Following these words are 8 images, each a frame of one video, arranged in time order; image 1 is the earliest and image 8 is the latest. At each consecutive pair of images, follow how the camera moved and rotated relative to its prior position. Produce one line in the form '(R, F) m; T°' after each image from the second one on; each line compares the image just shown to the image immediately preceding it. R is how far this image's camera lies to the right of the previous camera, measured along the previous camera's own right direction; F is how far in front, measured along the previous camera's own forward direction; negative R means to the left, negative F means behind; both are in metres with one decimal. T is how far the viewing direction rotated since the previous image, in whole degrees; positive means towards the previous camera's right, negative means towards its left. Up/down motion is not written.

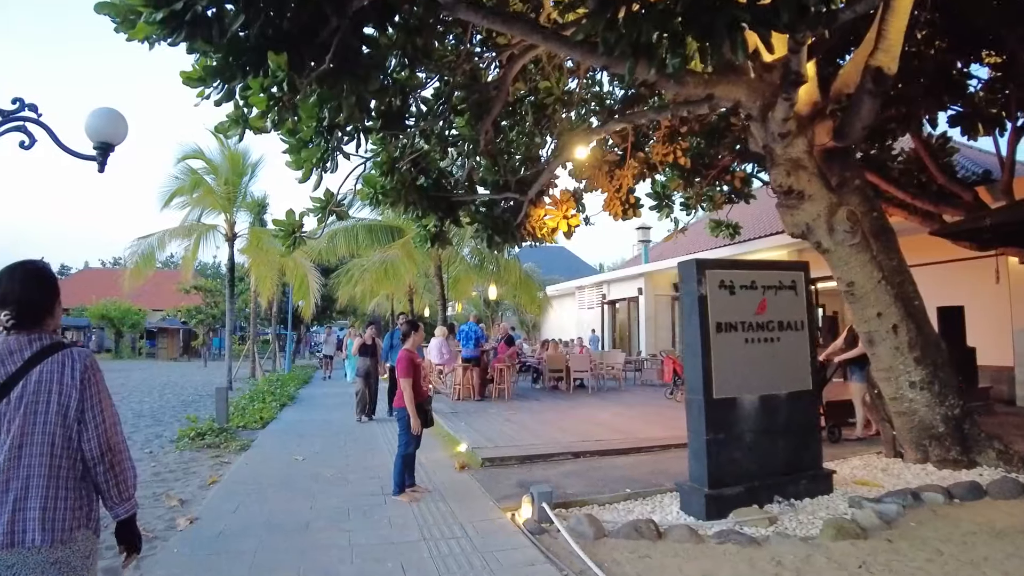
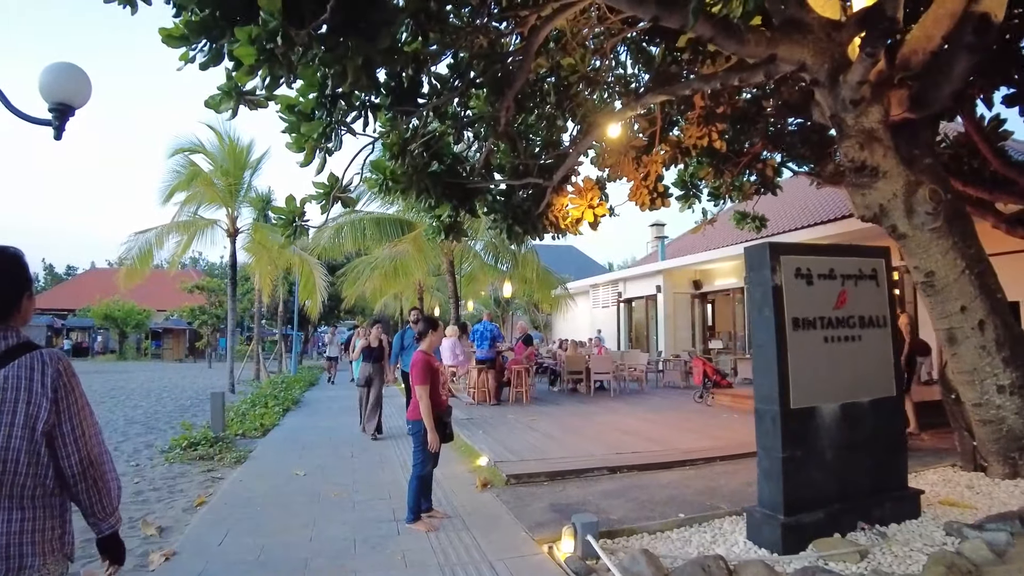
(-0.2, +0.7) m; -1°
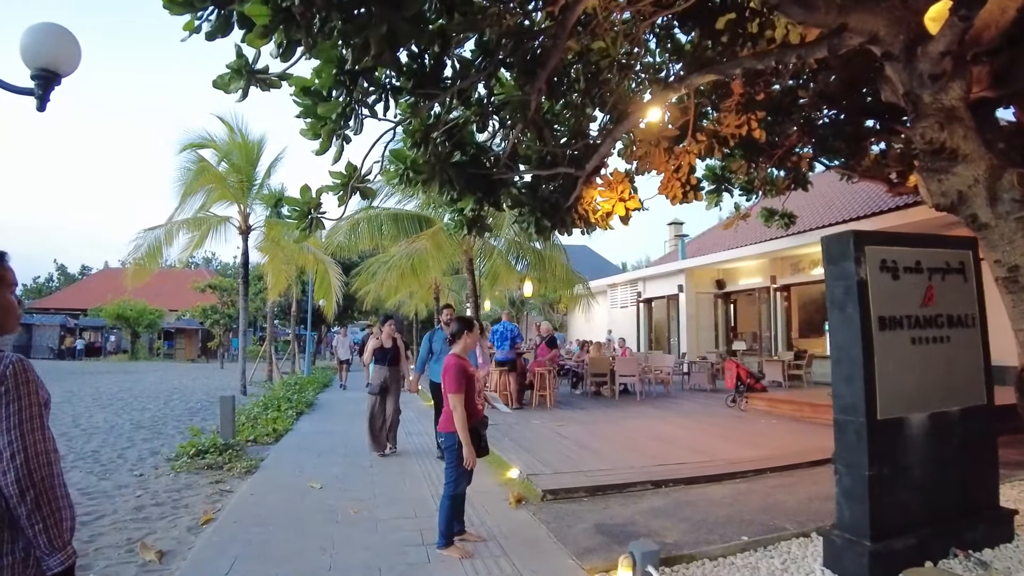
(-0.2, +0.5) m; -1°
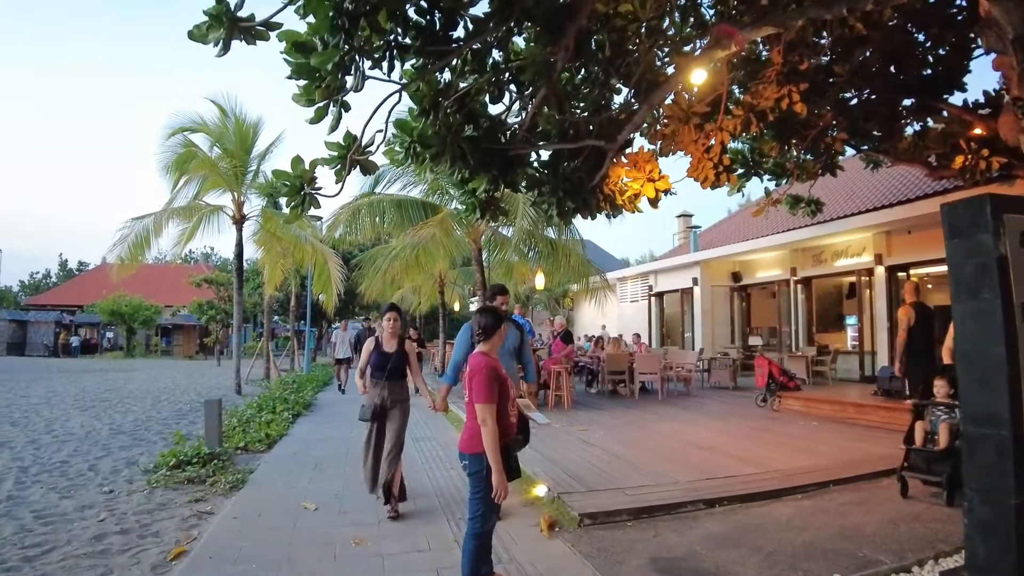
(-0.2, +0.7) m; 0°
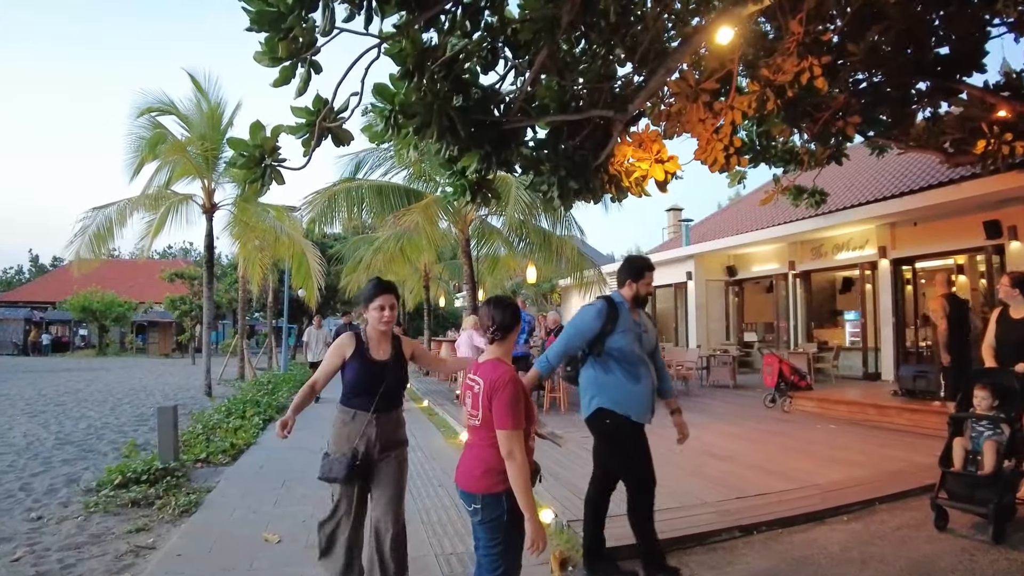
(-0.1, +0.7) m; +1°
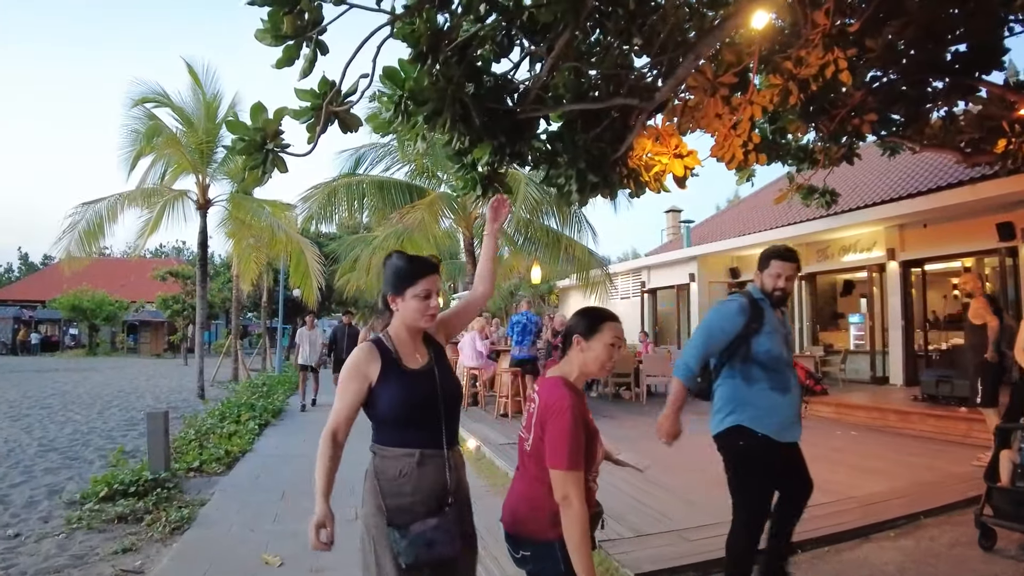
(-0.2, +0.3) m; +1°
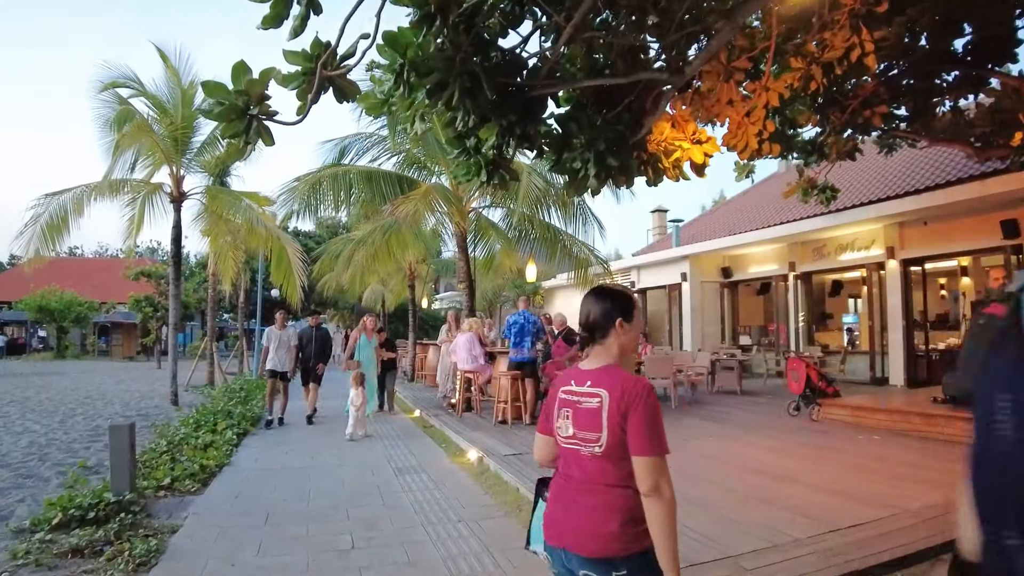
(-0.2, +0.5) m; +2°
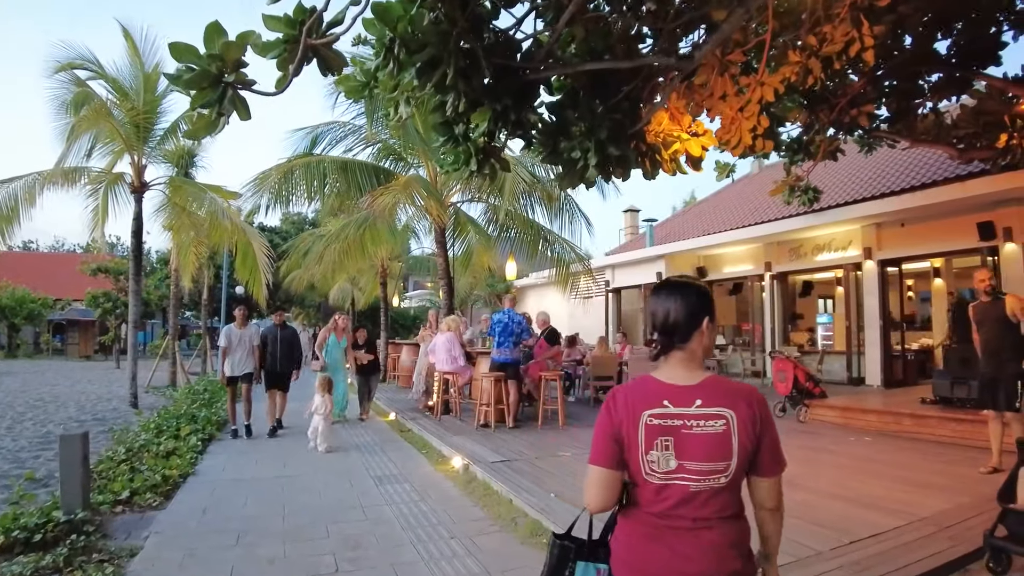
(-0.2, +0.3) m; +3°
